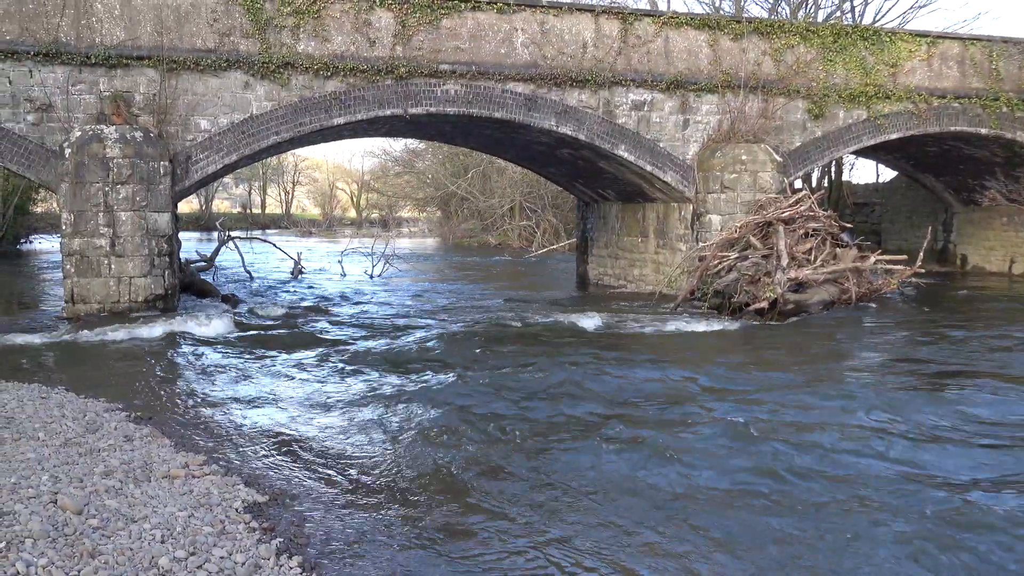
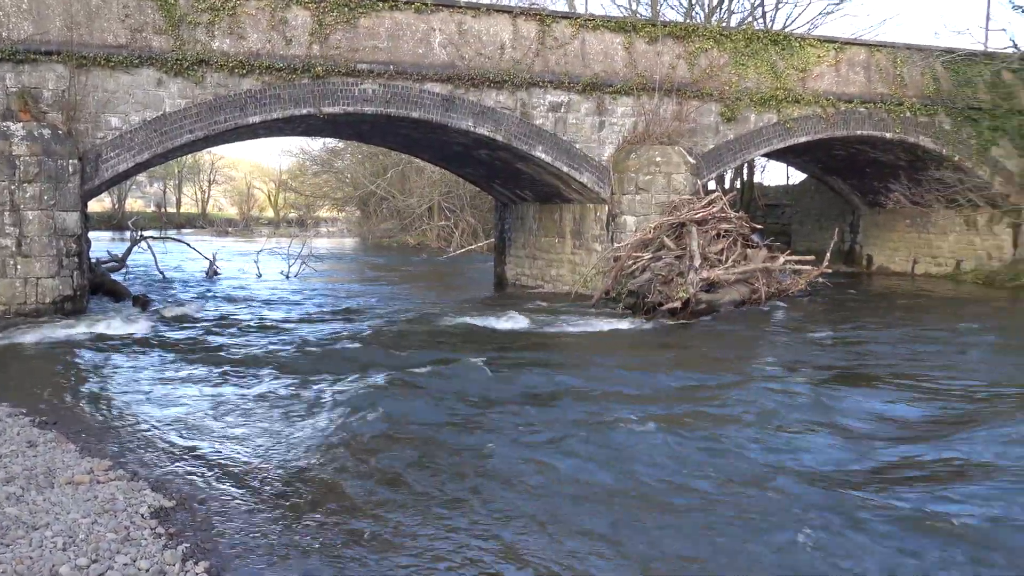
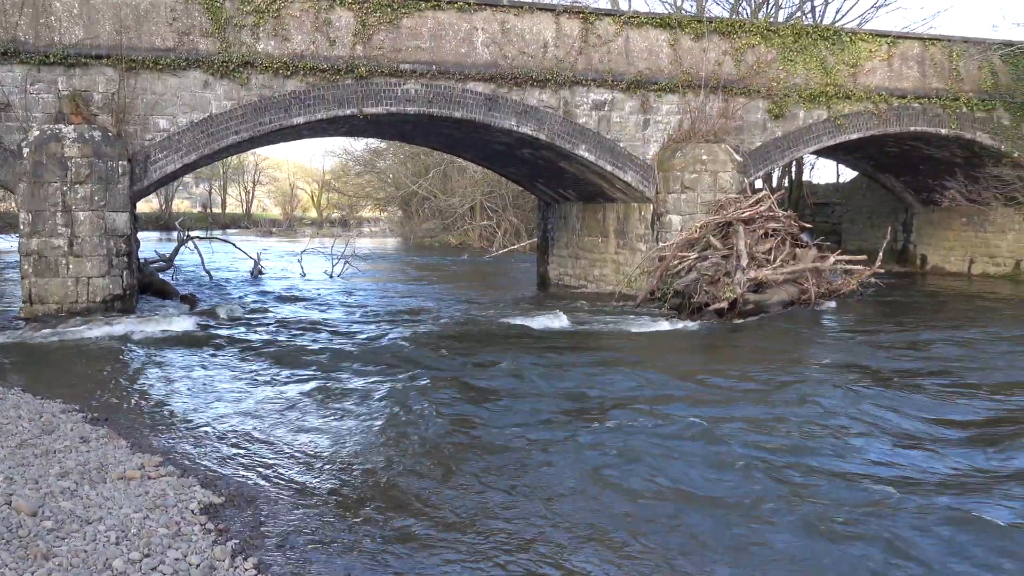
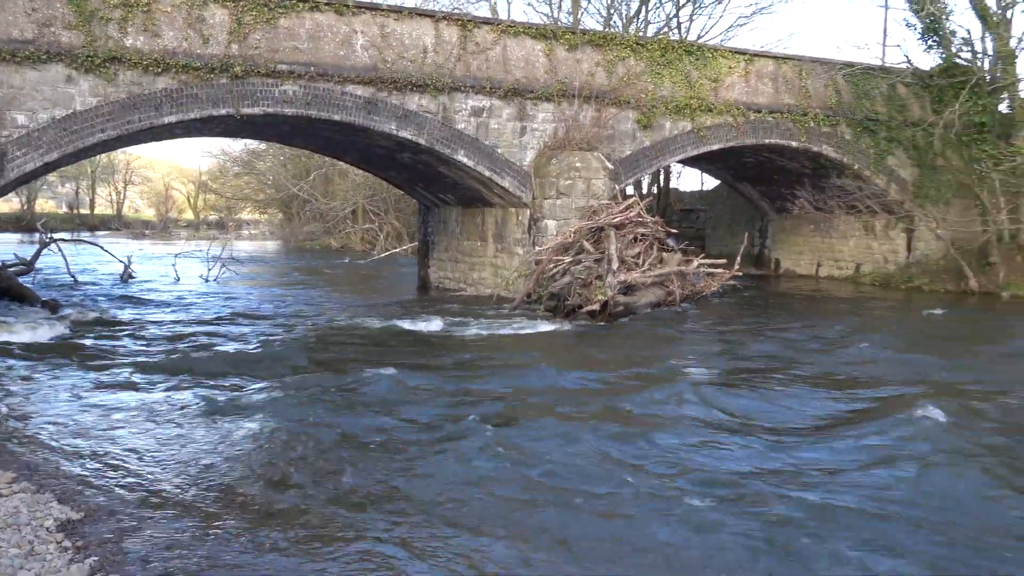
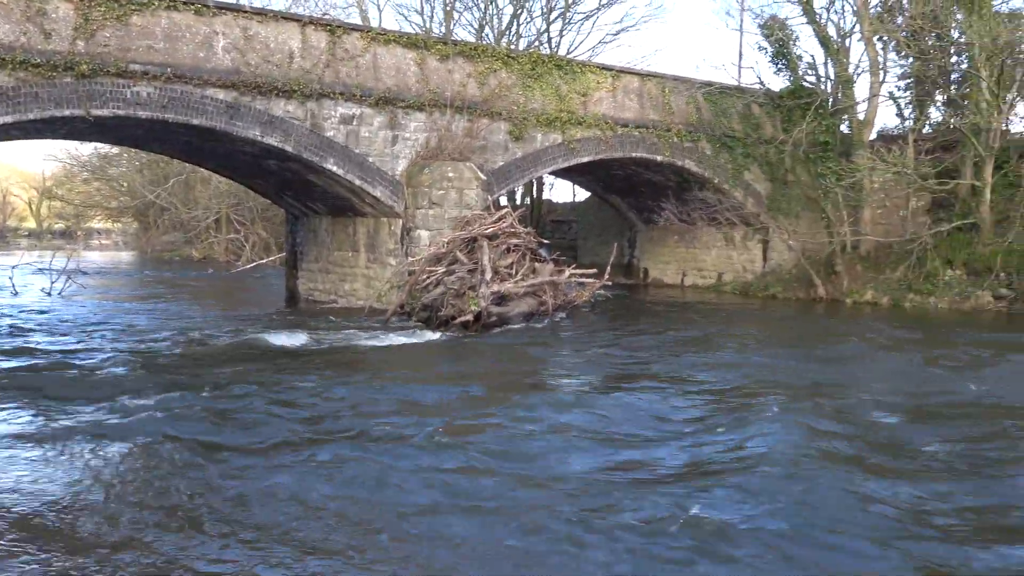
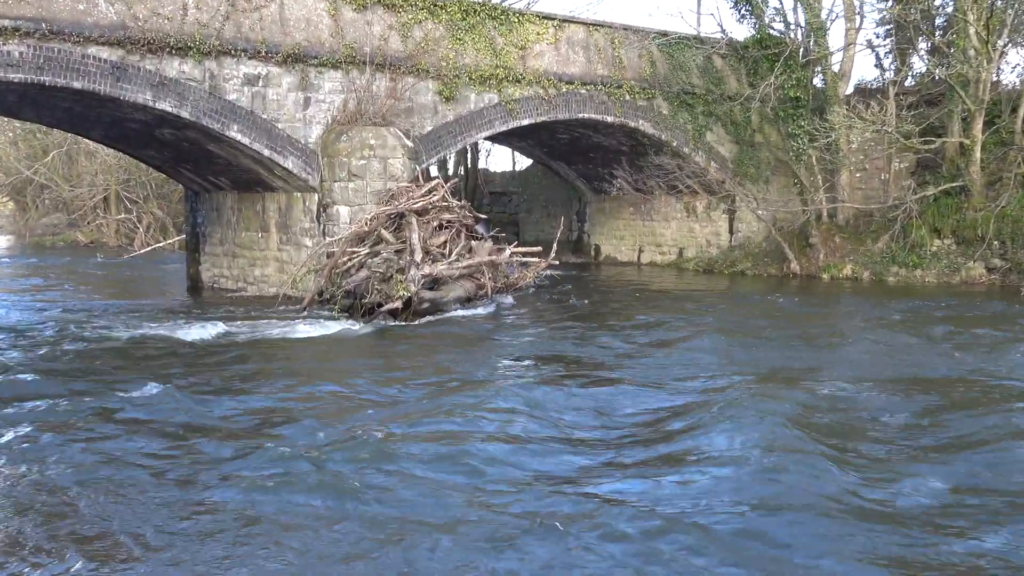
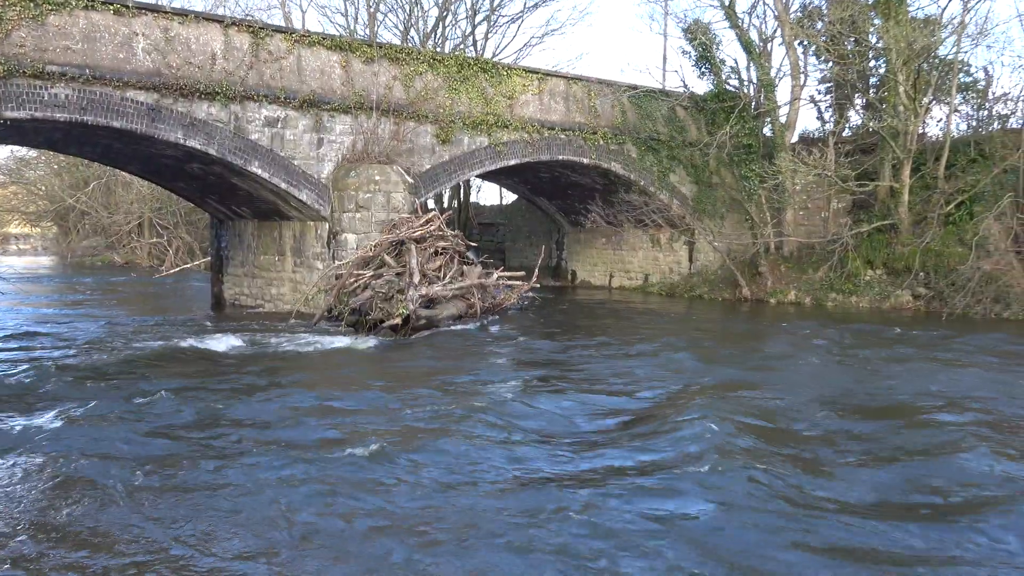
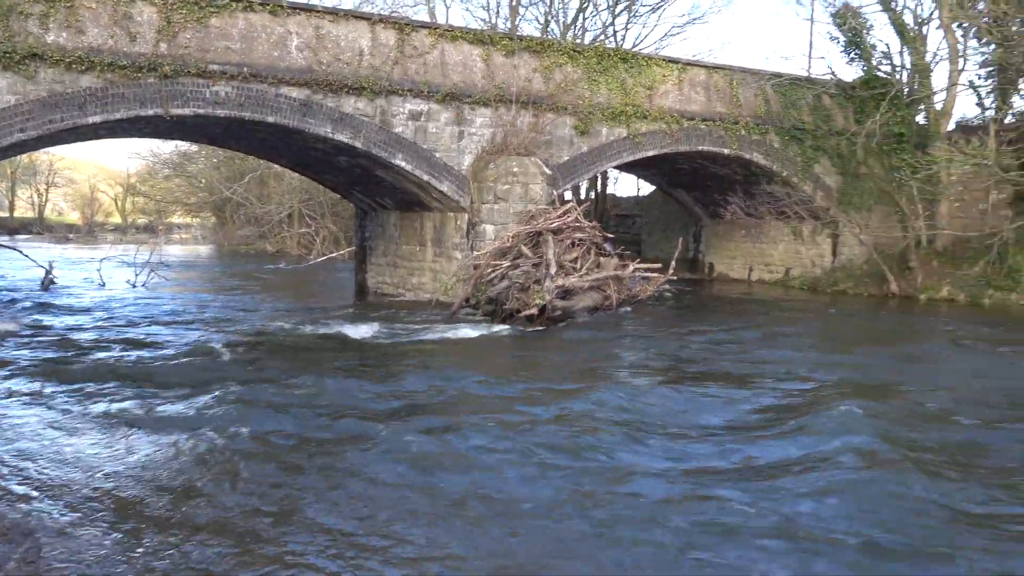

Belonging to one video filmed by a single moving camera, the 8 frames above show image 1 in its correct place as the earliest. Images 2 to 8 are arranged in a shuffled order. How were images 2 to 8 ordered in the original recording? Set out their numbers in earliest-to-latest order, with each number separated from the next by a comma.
3, 2, 4, 8, 5, 7, 6
